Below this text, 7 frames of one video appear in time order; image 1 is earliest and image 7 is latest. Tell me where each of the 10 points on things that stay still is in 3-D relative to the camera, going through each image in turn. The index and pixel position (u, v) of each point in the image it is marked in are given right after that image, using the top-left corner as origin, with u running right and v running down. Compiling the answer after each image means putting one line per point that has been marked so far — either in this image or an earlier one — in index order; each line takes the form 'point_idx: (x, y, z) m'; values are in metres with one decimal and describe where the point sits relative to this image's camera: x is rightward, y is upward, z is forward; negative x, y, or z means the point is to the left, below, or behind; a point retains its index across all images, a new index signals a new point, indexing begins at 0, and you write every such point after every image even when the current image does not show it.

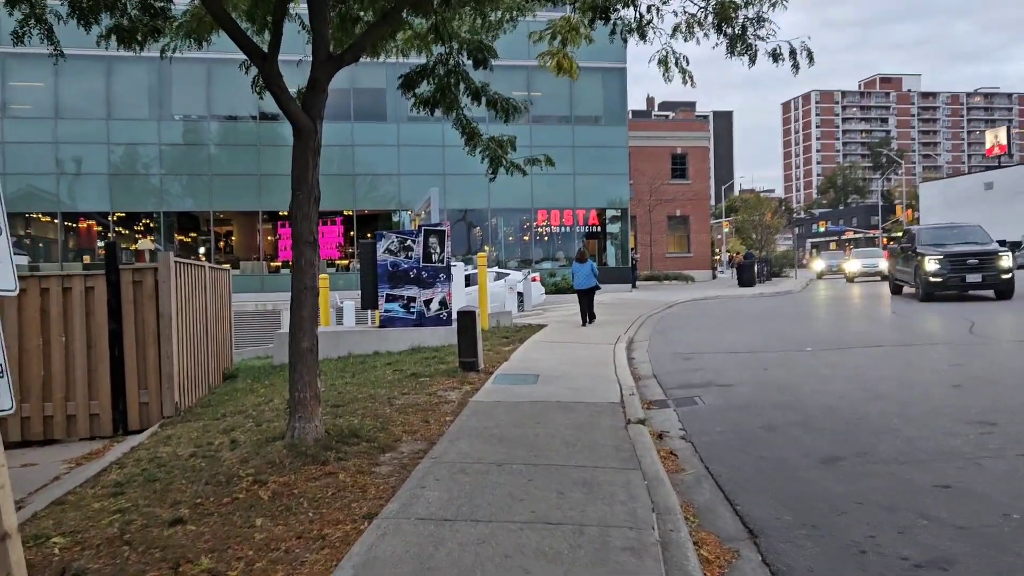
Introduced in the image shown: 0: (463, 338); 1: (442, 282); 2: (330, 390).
0: (-0.6, -0.6, +10.1) m
1: (-1.3, +0.1, +14.6) m
2: (-2.2, -1.2, +9.4) m
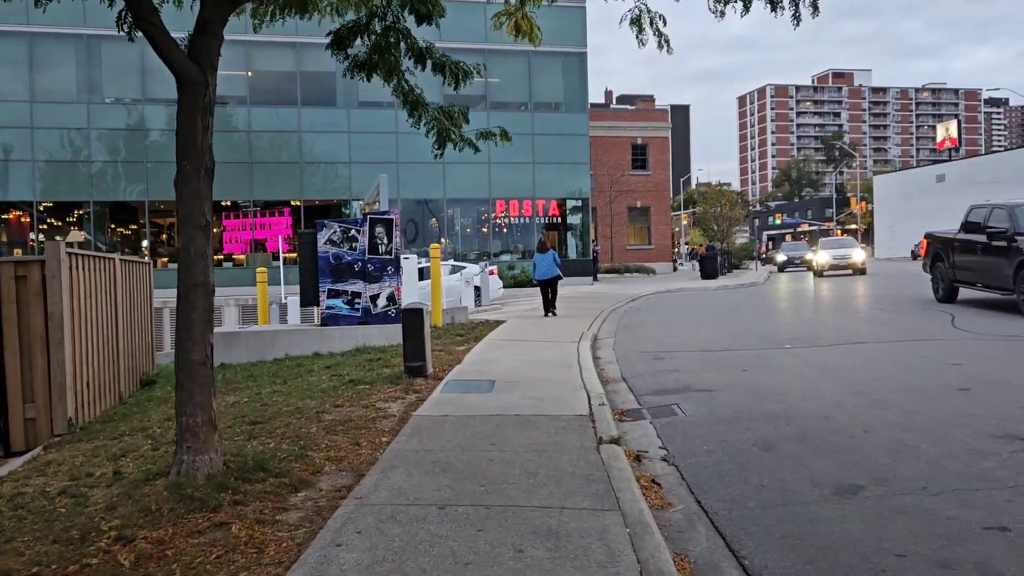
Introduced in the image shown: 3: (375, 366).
0: (-1.2, -0.6, +8.9) m
1: (-2.1, +0.2, +13.3) m
2: (-2.6, -1.2, +8.1) m
3: (-1.7, -1.0, +10.0) m
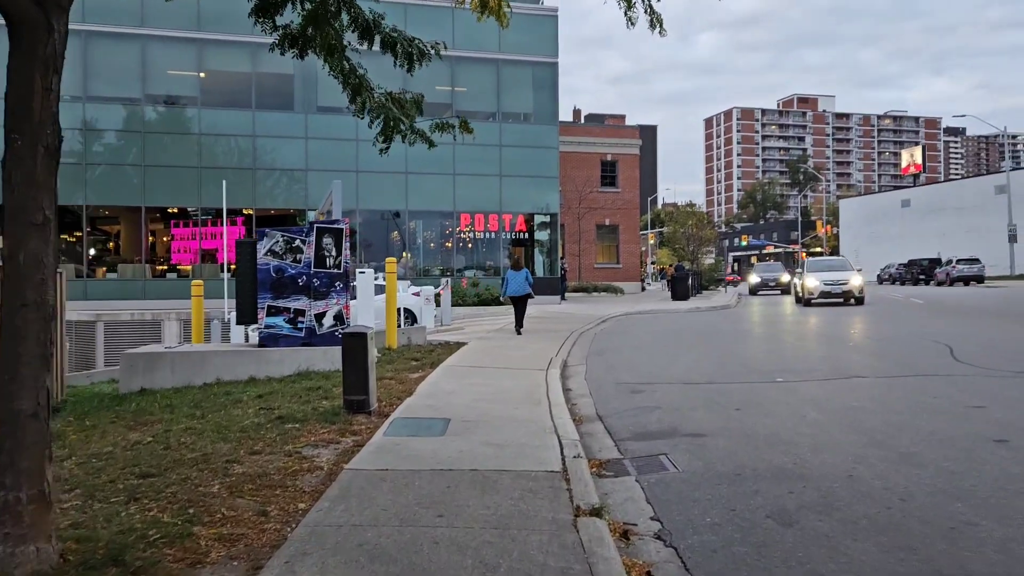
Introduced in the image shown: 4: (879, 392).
0: (-1.6, -0.8, +7.5) m
1: (-2.6, -0.1, +12.0) m
2: (-3.0, -1.3, +6.7) m
3: (-2.2, -1.2, +8.7) m
4: (+4.0, -1.1, +8.8) m
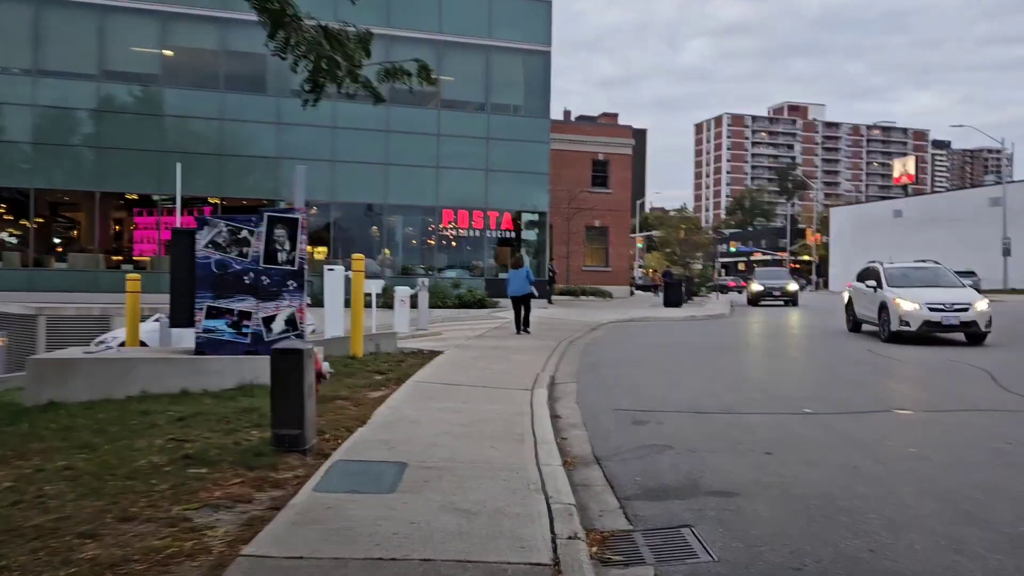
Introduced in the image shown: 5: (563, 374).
0: (-1.7, -0.8, +5.9) m
1: (-2.9, -0.1, +10.3) m
2: (-3.2, -1.3, +5.0) m
3: (-2.4, -1.2, +7.0) m
4: (+3.8, -1.3, +7.2) m
5: (+0.7, -1.3, +11.6) m
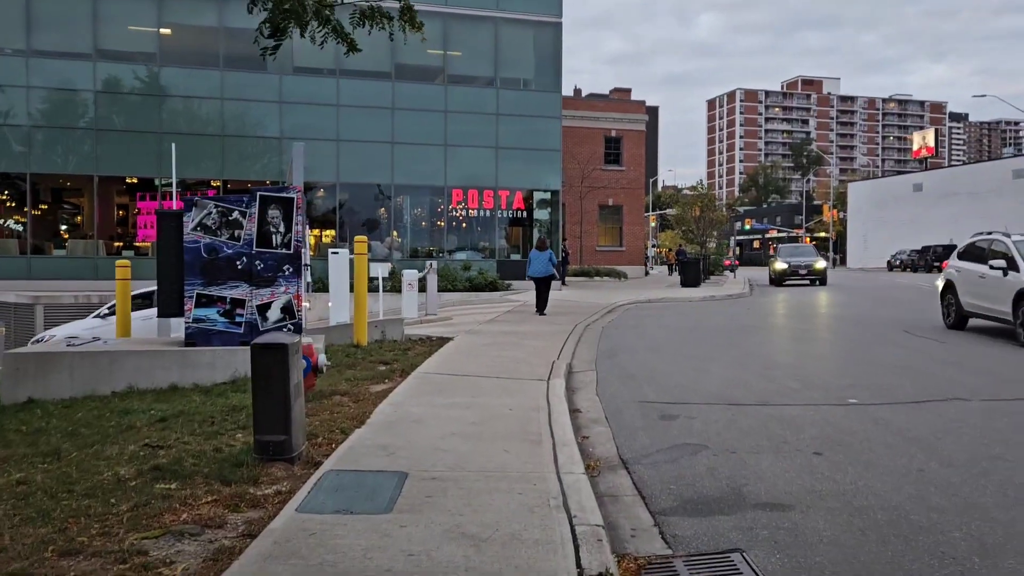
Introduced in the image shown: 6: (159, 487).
0: (-1.6, -0.7, +5.2) m
1: (-2.7, +0.1, +9.6) m
2: (-3.1, -1.2, +4.3) m
3: (-2.3, -1.1, +6.3) m
4: (+3.9, -1.1, +6.4) m
5: (+0.9, -1.0, +10.9) m
6: (-2.1, -1.2, +4.7) m
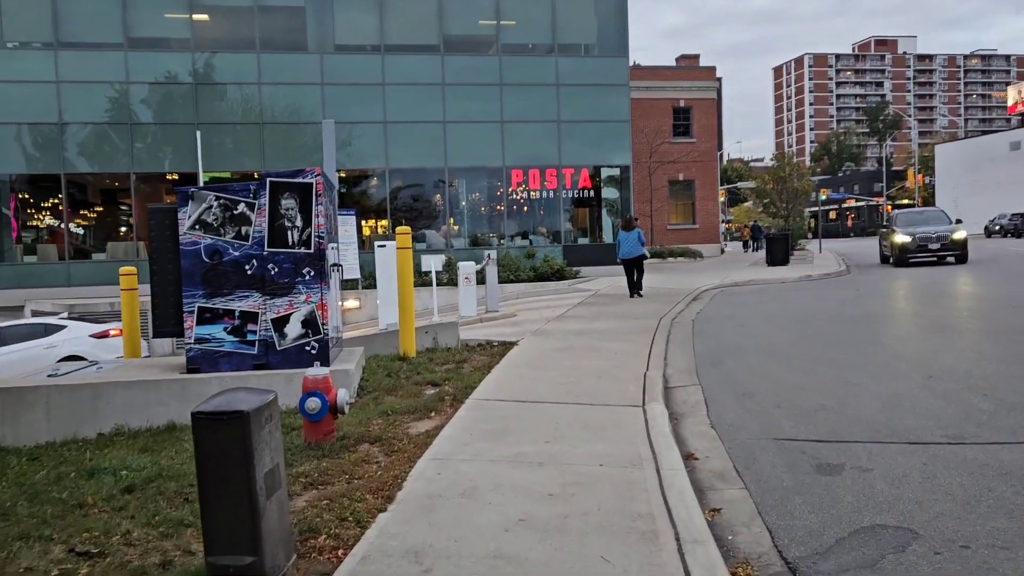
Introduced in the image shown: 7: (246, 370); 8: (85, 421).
0: (-1.2, -0.8, +3.2) m
1: (-2.0, 0.0, +7.7) m
2: (-2.7, -1.4, +2.5) m
3: (-1.7, -1.2, +4.4) m
4: (+4.5, -1.0, +4.0) m
5: (+1.8, -0.9, +8.7) m
6: (-1.7, -1.3, +2.8) m
7: (-2.5, -0.8, +7.6) m
8: (-3.8, -1.2, +7.1) m
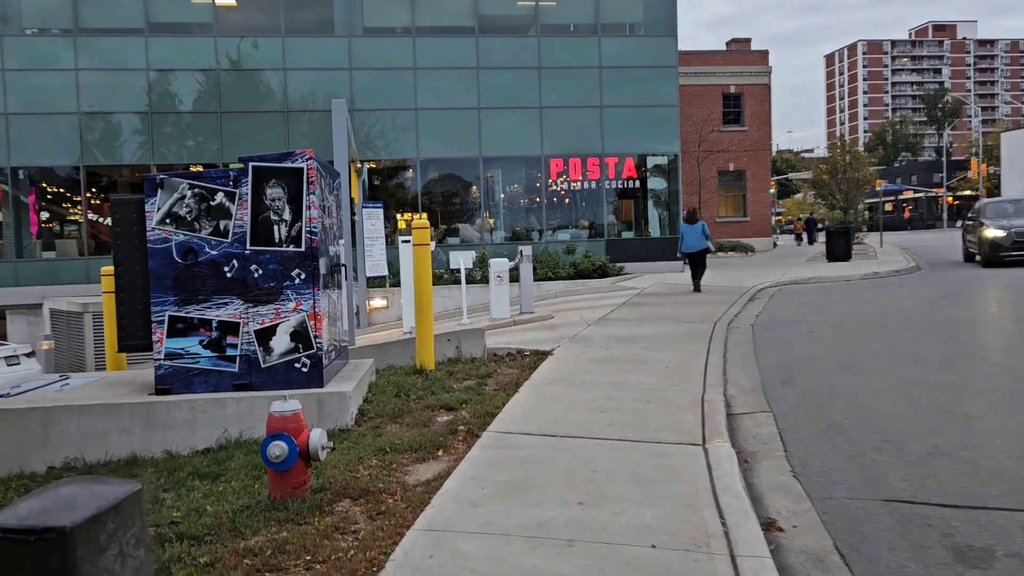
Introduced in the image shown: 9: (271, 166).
0: (-1.2, -0.9, +2.0) m
1: (-1.7, 0.0, +6.5) m
2: (-2.8, -1.5, +1.4) m
3: (-1.7, -1.3, +3.2) m
4: (+4.5, -1.1, +2.4) m
5: (+2.1, -1.0, +7.3) m
6: (-1.7, -1.4, +1.6) m
7: (-2.3, -0.8, +6.4) m
8: (-3.6, -1.2, +6.0) m
9: (-1.9, +1.0, +6.3) m
